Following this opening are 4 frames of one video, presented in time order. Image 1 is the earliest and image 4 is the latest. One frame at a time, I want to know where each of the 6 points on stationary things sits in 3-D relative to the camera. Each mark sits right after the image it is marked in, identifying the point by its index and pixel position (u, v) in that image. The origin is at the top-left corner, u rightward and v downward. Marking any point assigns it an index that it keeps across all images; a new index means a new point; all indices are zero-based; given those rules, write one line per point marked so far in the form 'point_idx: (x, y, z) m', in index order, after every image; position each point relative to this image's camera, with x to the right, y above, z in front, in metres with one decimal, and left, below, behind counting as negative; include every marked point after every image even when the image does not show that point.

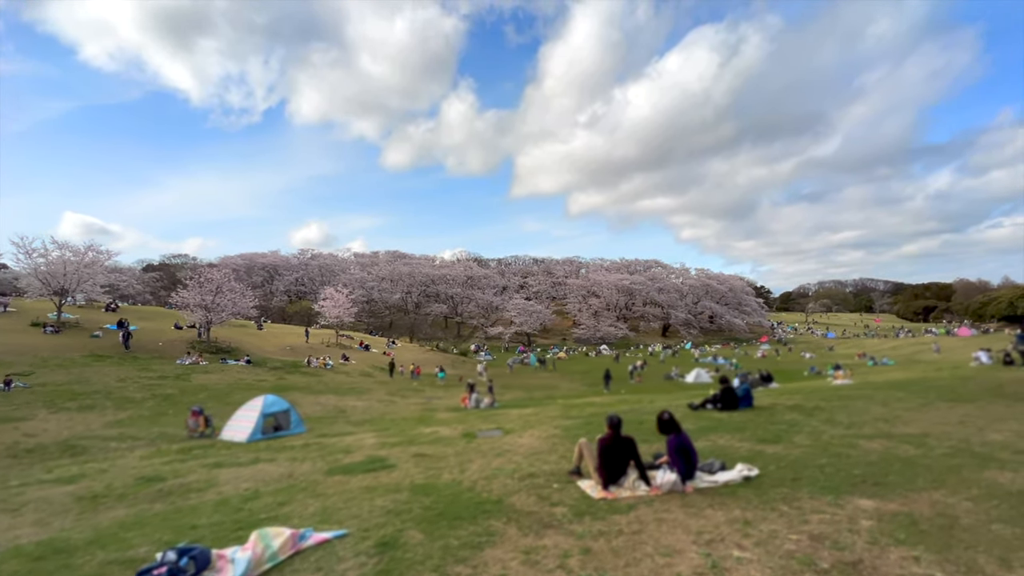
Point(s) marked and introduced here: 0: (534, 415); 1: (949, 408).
0: (+0.8, -4.6, +18.9) m
1: (+10.1, -2.9, +12.2) m
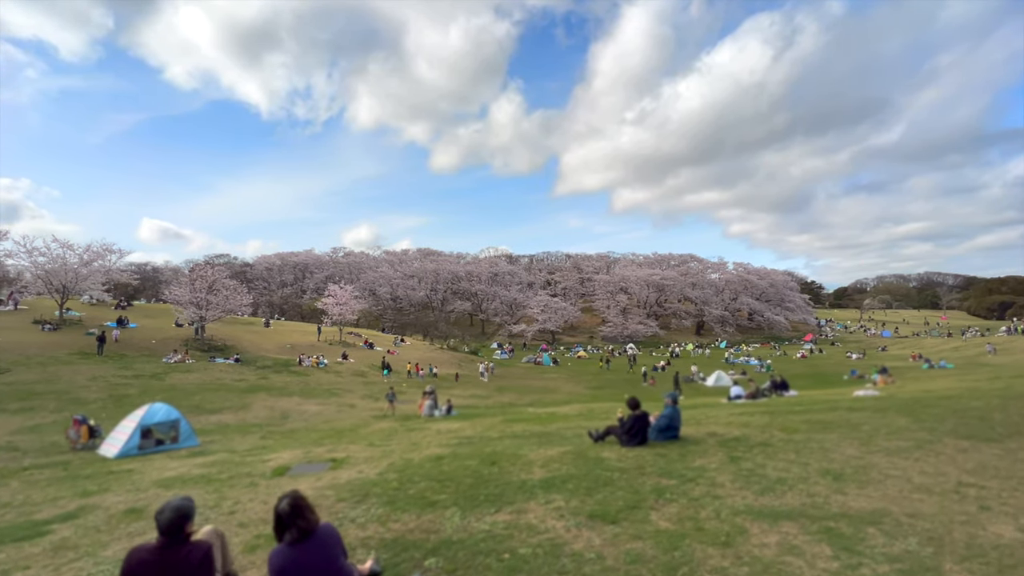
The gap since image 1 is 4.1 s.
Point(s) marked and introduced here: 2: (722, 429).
0: (-2.0, -4.3, +15.5) m
1: (+6.8, -2.6, +8.0) m
2: (+4.4, -3.0, +11.0) m
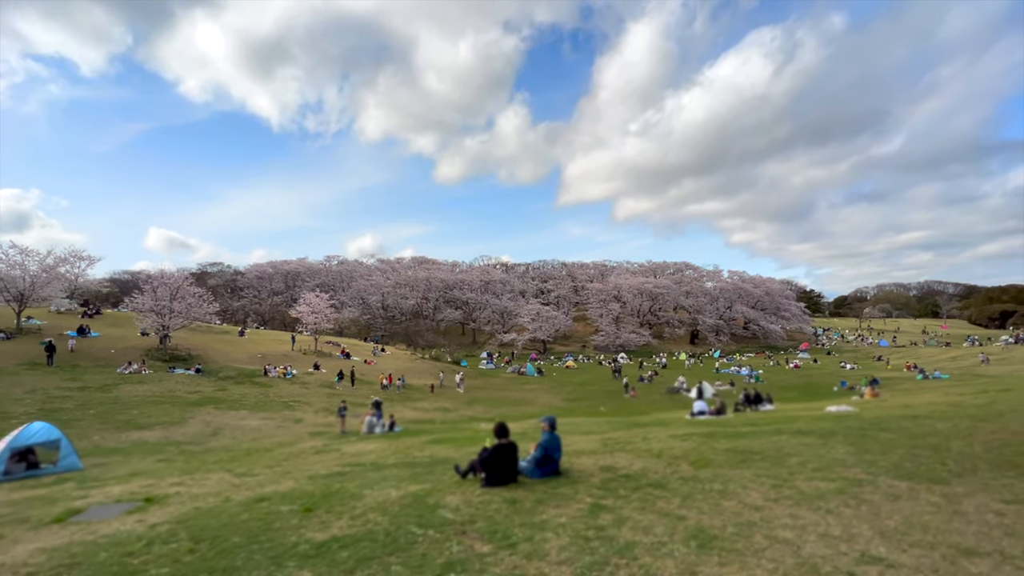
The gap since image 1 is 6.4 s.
0: (-4.4, -4.5, +13.7) m
1: (+4.4, -2.6, +6.2) m
2: (+2.0, -3.0, +9.2) m
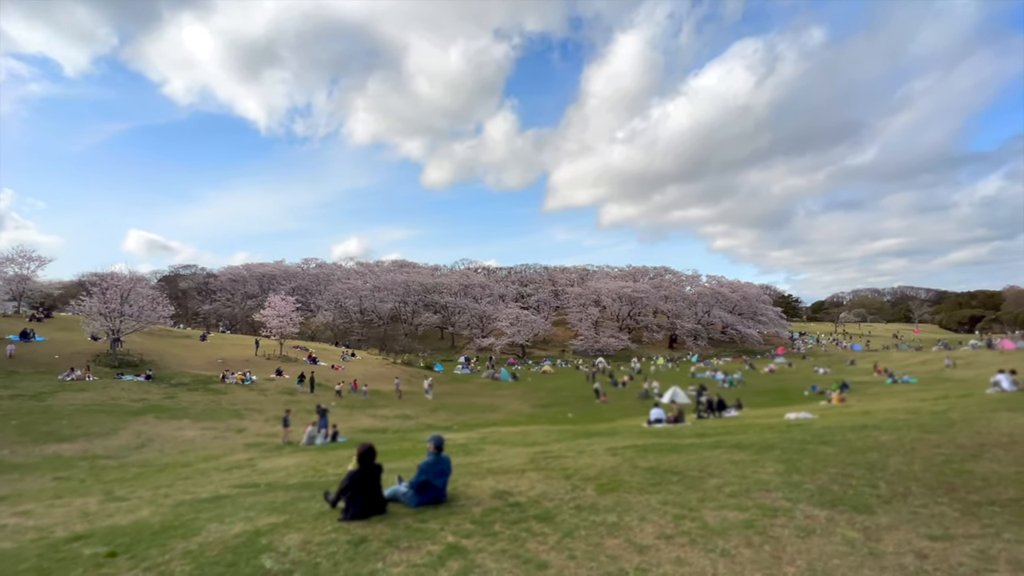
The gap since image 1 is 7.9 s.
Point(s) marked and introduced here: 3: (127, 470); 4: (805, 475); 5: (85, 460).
0: (-6.2, -4.5, +12.4) m
1: (+2.7, -2.5, +5.2) m
2: (+0.3, -3.0, +8.1) m
3: (-12.1, -5.7, +16.4) m
4: (+4.3, -2.7, +7.7) m
5: (-15.3, -6.2, +18.9) m
